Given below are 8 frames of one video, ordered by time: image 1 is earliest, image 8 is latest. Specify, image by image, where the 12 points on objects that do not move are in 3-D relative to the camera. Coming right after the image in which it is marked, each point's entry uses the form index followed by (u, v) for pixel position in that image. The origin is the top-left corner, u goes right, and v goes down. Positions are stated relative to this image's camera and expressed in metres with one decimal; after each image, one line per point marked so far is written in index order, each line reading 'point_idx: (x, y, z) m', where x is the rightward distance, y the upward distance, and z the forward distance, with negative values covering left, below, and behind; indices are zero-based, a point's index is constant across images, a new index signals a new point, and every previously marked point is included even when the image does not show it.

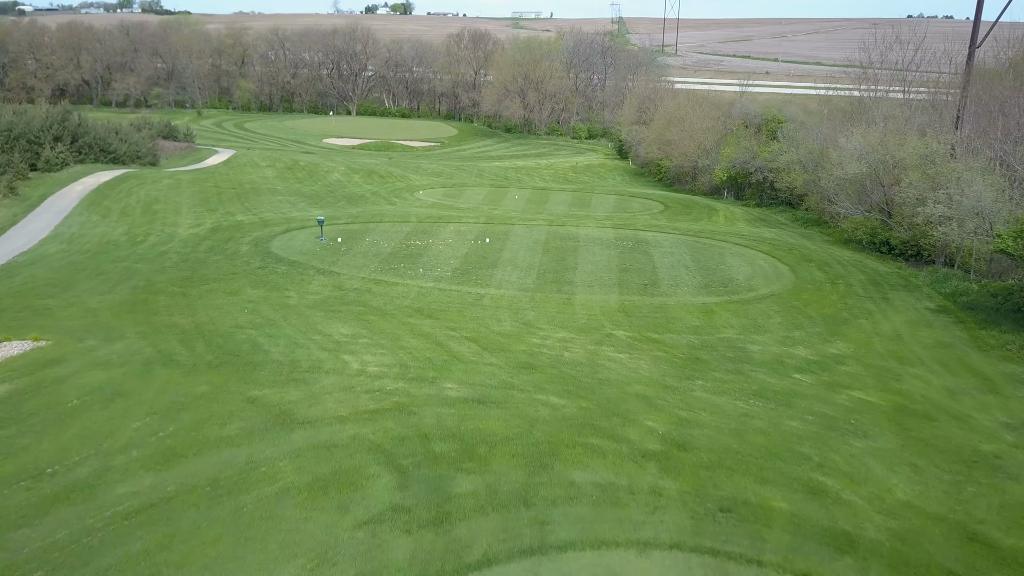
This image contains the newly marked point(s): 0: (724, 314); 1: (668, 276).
0: (+3.9, -0.5, +15.5) m
1: (+3.3, +0.2, +17.8) m
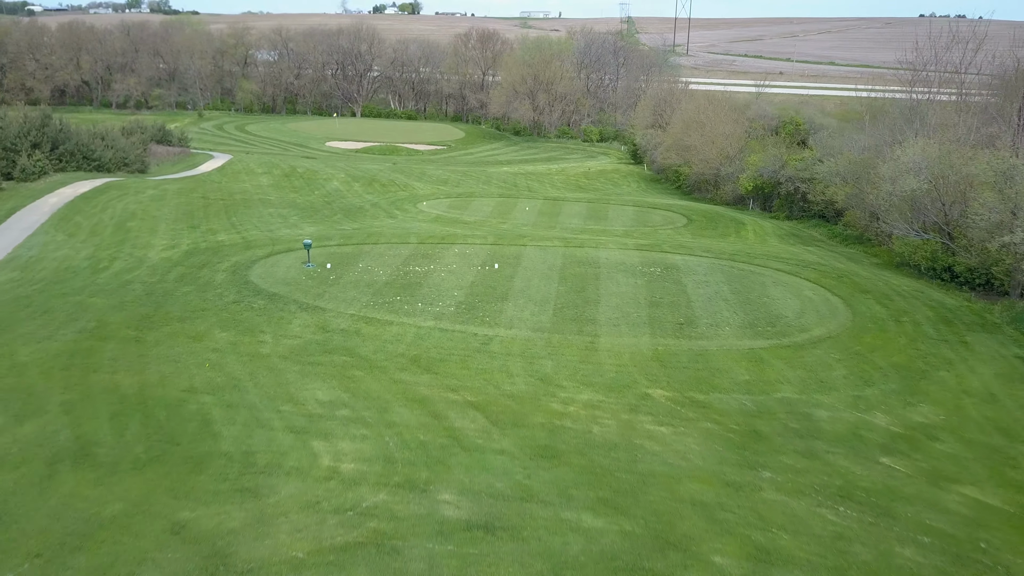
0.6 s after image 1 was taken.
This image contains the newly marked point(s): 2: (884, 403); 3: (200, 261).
0: (+4.1, -1.2, +13.1) m
1: (+3.6, -0.5, +15.4) m
2: (+5.1, -1.6, +11.5) m
3: (-6.8, +0.6, +18.2) m
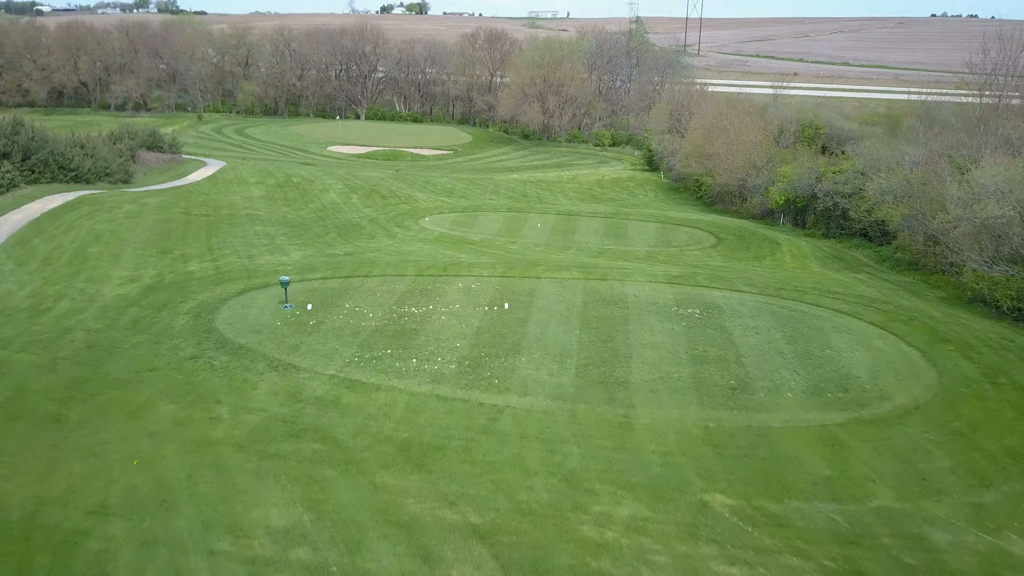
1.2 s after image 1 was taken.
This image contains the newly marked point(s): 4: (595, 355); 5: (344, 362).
0: (+4.3, -2.0, +10.4) m
1: (+3.8, -1.3, +12.7) m
2: (+5.3, -2.4, +8.8) m
3: (-6.6, -0.2, +15.6) m
4: (+1.3, -1.1, +13.2) m
5: (-2.6, -1.1, +12.7) m
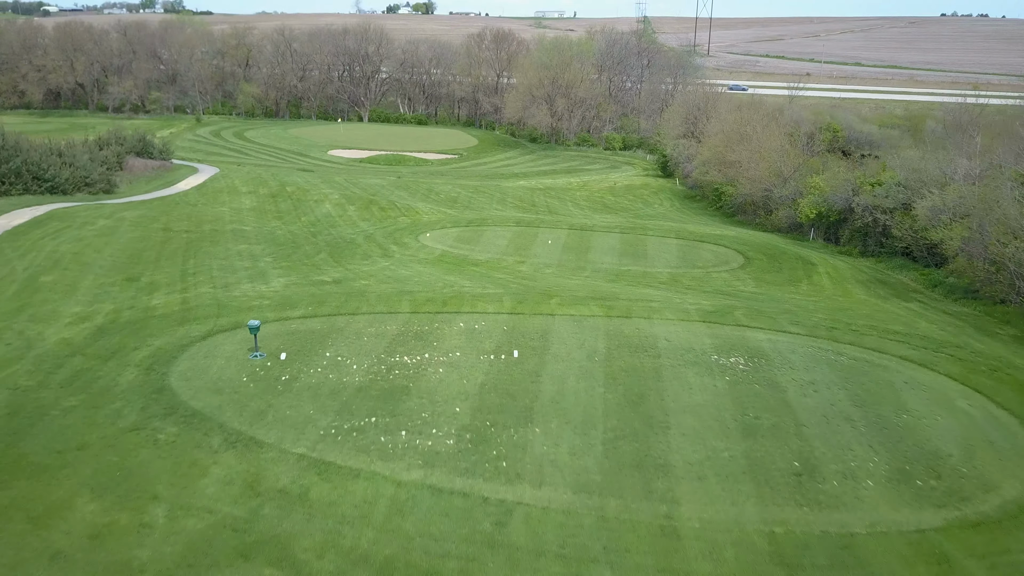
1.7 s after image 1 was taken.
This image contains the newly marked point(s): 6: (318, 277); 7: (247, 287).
0: (+4.5, -2.7, +8.1) m
1: (+3.9, -2.0, +10.3) m
2: (+5.4, -3.1, +6.4) m
3: (-6.4, -0.9, +13.3) m
4: (+1.5, -1.8, +10.8) m
5: (-2.4, -1.8, +10.4) m
6: (-4.4, +0.3, +19.2) m
7: (-5.7, 0.0, +17.8) m
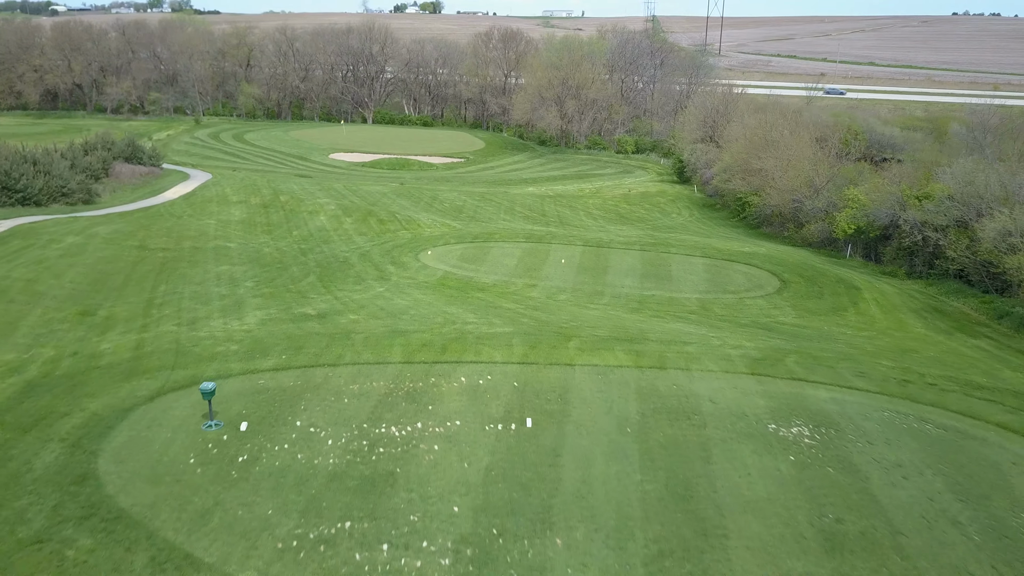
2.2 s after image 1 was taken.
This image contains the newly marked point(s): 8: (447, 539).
0: (+4.6, -3.4, +5.6) m
1: (+4.0, -2.7, +7.9) m
2: (+5.5, -3.8, +4.0) m
3: (-6.2, -1.6, +11.0) m
4: (+1.6, -2.5, +8.4) m
5: (-2.3, -2.5, +8.0) m
6: (-4.2, -0.4, +16.8) m
7: (-5.5, -0.6, +15.5) m
8: (-0.6, -2.5, +8.2) m
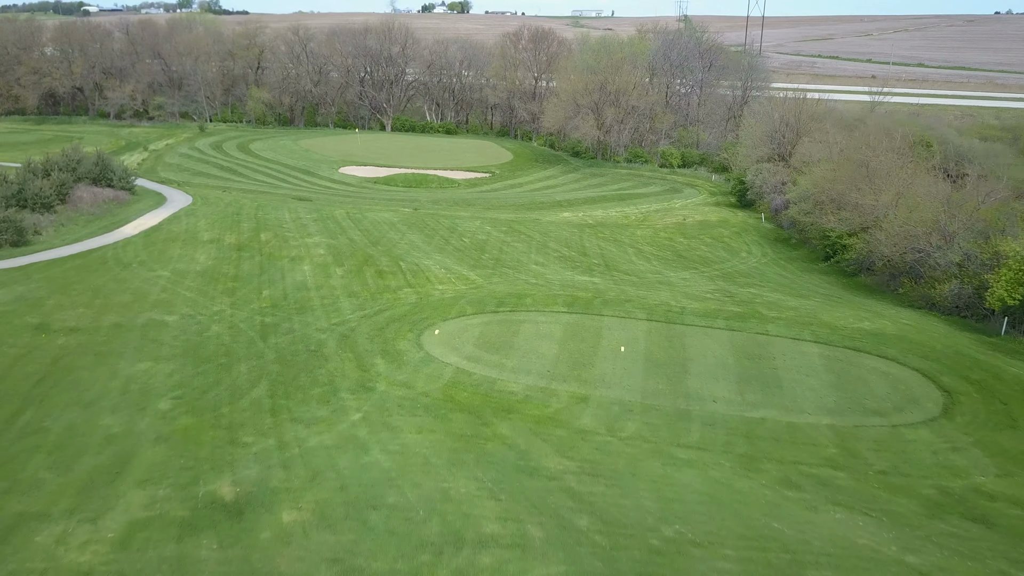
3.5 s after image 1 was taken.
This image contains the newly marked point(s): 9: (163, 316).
0: (+4.8, -5.5, -1.2) m
1: (+4.3, -4.8, +1.0) m
2: (+5.7, -5.9, -2.9) m
3: (-5.8, -3.5, +4.4) m
4: (+1.9, -4.5, +1.6) m
5: (-2.0, -4.5, +1.3) m
6: (-3.7, -2.4, +10.2) m
7: (-4.9, -2.6, +8.9) m
8: (-0.4, -4.5, +1.5) m
9: (-7.7, -0.6, +18.6) m
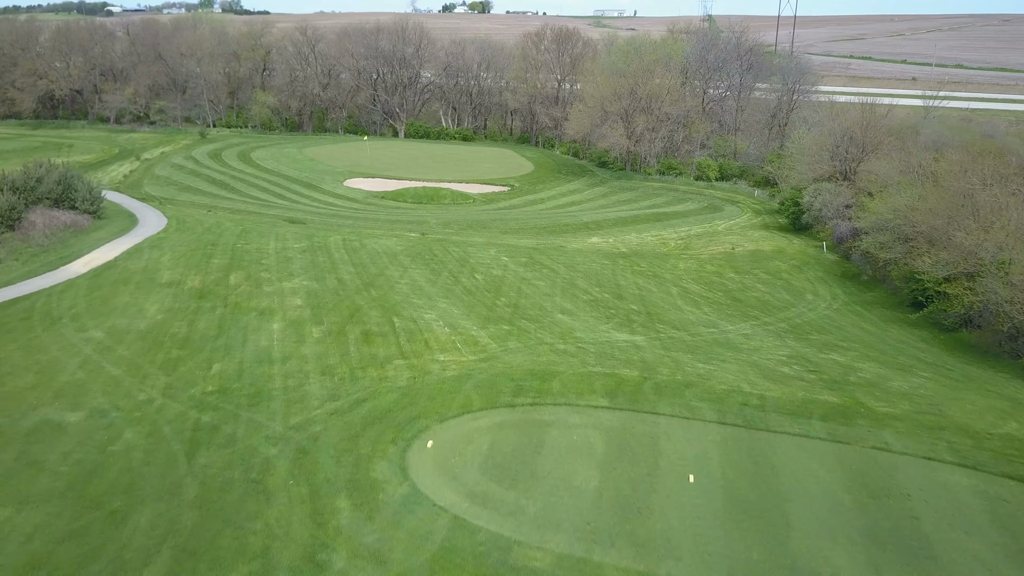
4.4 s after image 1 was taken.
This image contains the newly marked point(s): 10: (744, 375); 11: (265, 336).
0: (+4.6, -7.0, -6.3) m
1: (+4.2, -6.3, -4.0) m
2: (+5.5, -7.4, -8.0) m
3: (-5.8, -5.0, -0.4) m
4: (+1.8, -6.0, -3.4) m
5: (-2.1, -6.0, -3.6) m
6: (-3.5, -3.9, +5.3) m
7: (-4.8, -4.1, +4.0) m
8: (-0.4, -6.0, -3.5) m
9: (-7.4, -2.1, +13.7) m
10: (+4.8, -1.9, +17.0) m
11: (-5.5, -1.0, +18.5) m
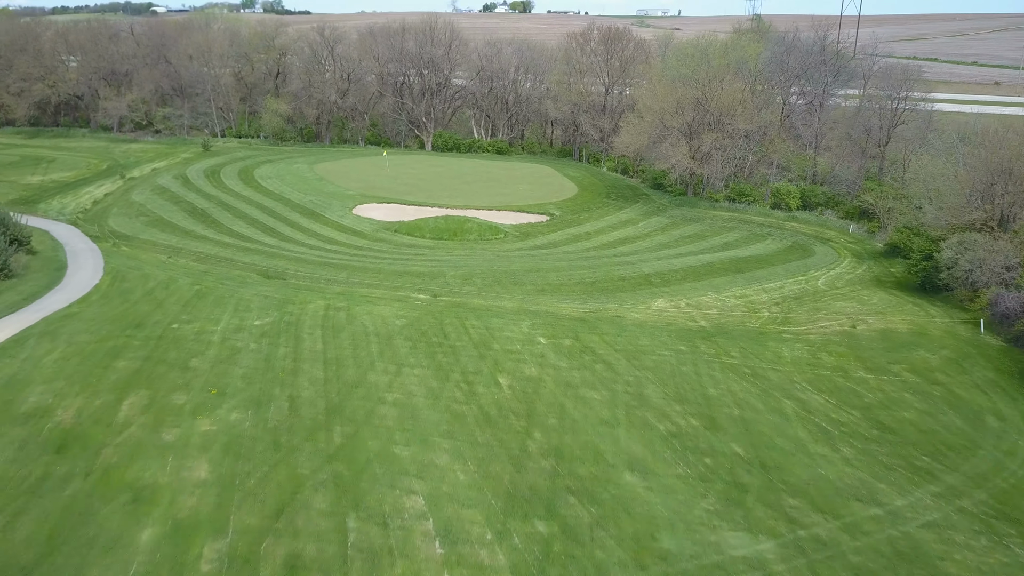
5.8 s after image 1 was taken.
0: (+3.9, -9.6, -14.9) m
1: (+3.7, -8.9, -12.6) m
2: (+4.7, -10.0, -16.6) m
3: (-6.2, -7.4, -8.5) m
4: (+1.3, -8.6, -11.8) m
5: (-2.6, -8.5, -11.9) m
6: (-3.6, -6.4, -2.9) m
7: (-5.0, -6.6, -4.1) m
8: (-1.0, -8.5, -11.8) m
9: (-7.1, -4.5, +5.7) m
10: (+5.2, -4.5, +8.5) m
11: (-5.0, -3.5, +10.4) m
